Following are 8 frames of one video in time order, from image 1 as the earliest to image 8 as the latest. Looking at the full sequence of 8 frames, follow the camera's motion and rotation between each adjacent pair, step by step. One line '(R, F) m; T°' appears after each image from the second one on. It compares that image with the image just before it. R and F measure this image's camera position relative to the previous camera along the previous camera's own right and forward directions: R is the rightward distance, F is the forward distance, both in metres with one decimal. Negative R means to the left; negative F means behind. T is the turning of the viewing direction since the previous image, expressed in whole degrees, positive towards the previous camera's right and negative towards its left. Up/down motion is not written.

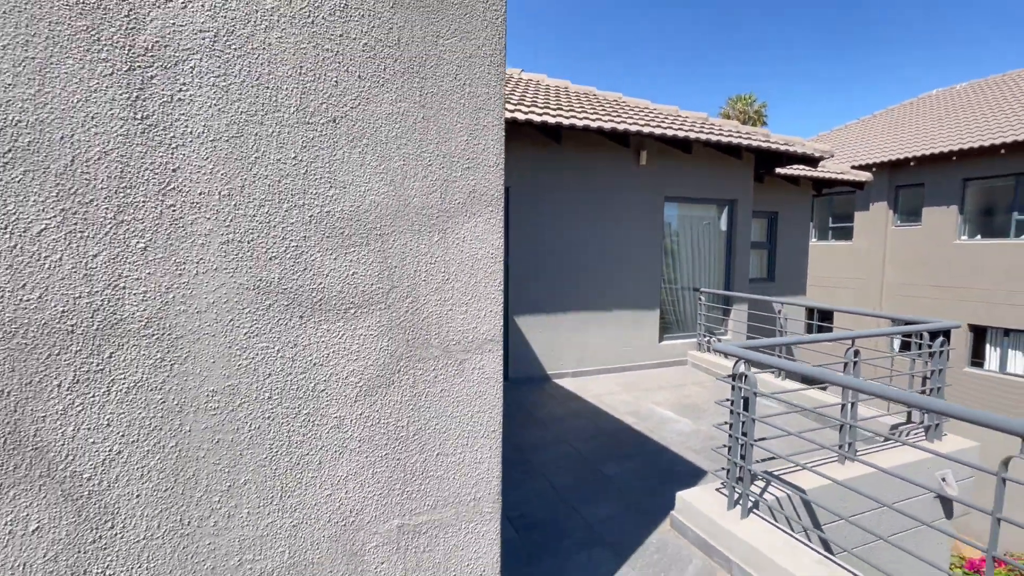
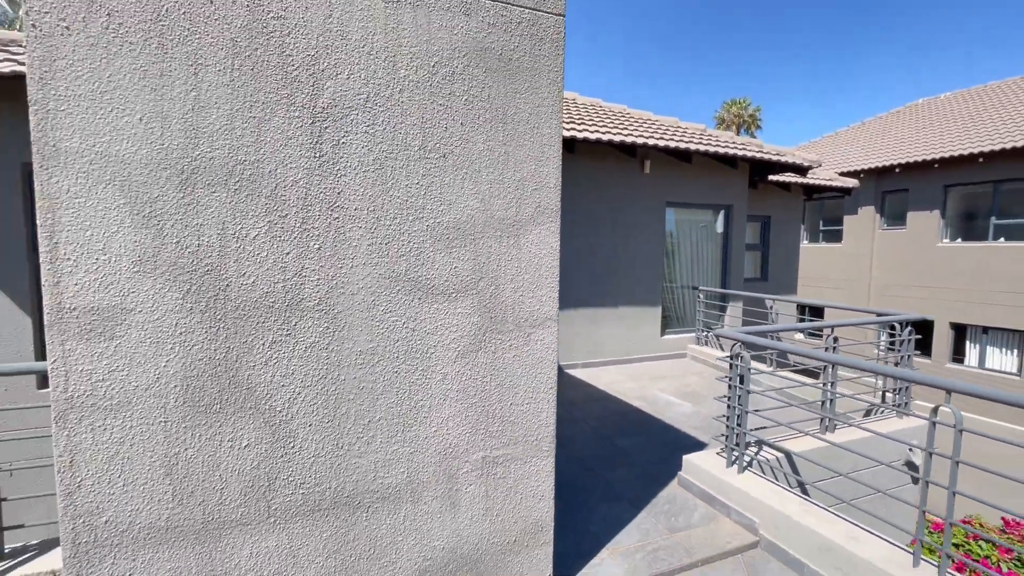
(-0.2, -0.5) m; +1°
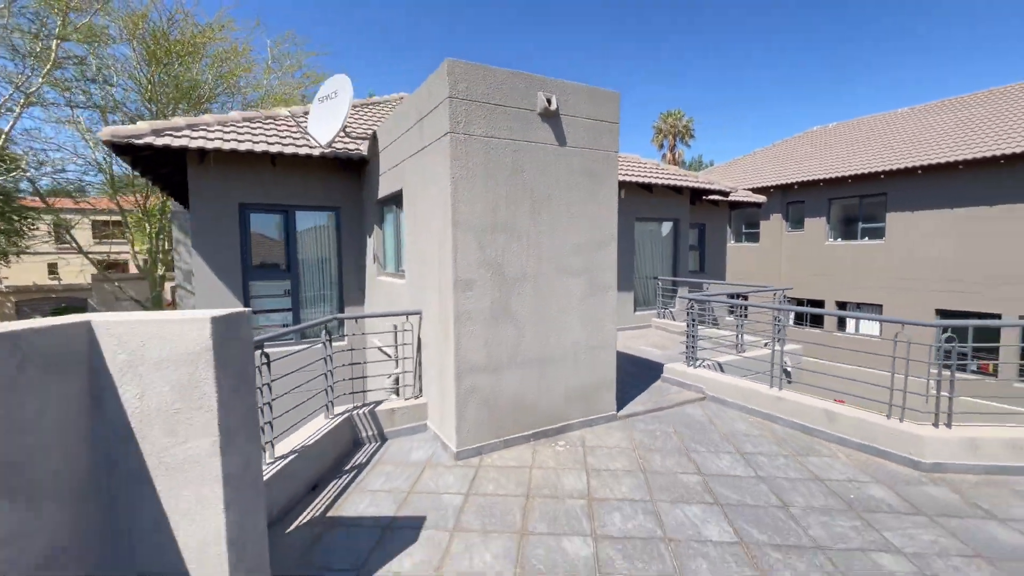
(-1.3, -2.3) m; +6°
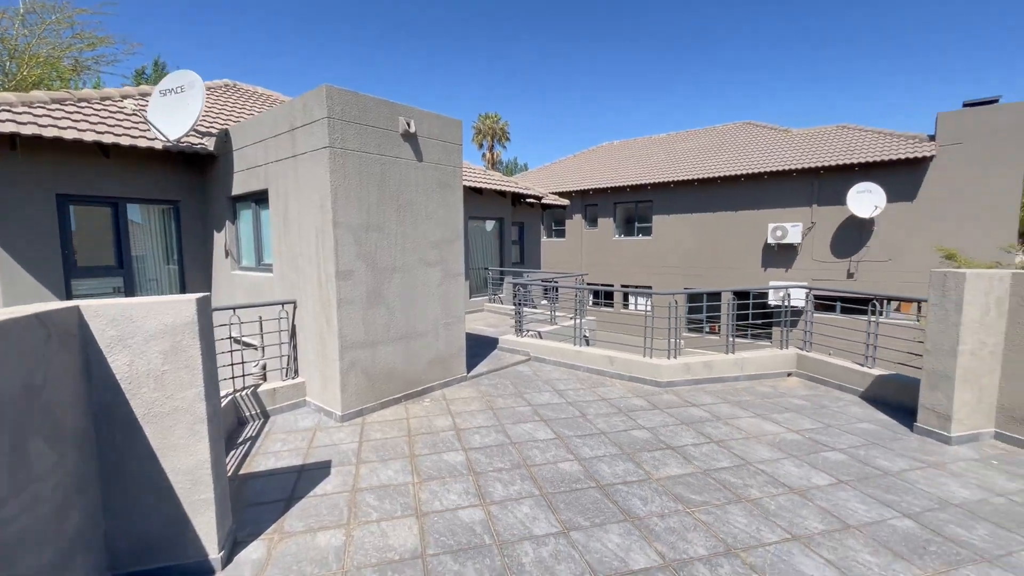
(-0.5, -1.0) m; +21°
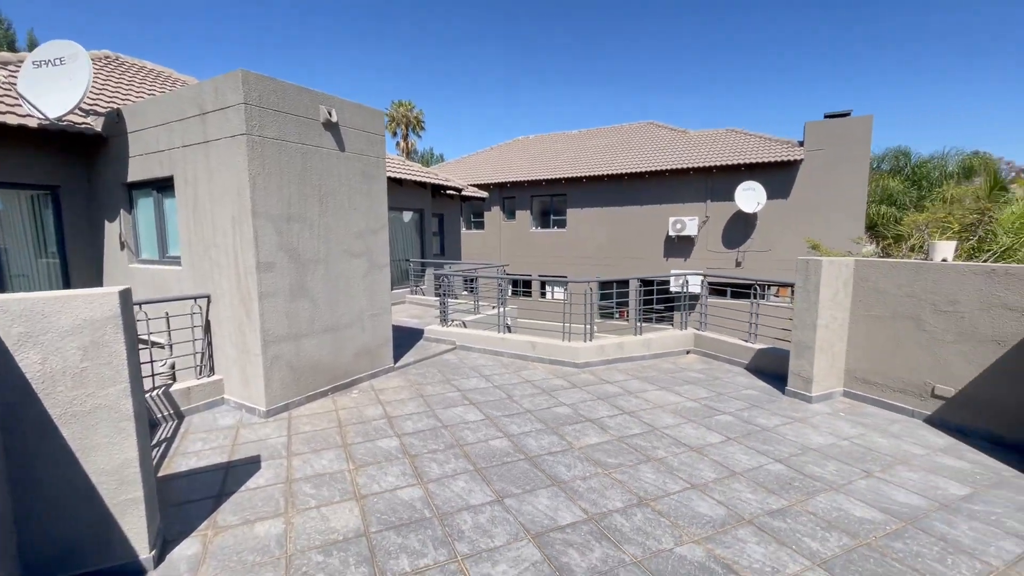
(-0.1, -0.2) m; +10°
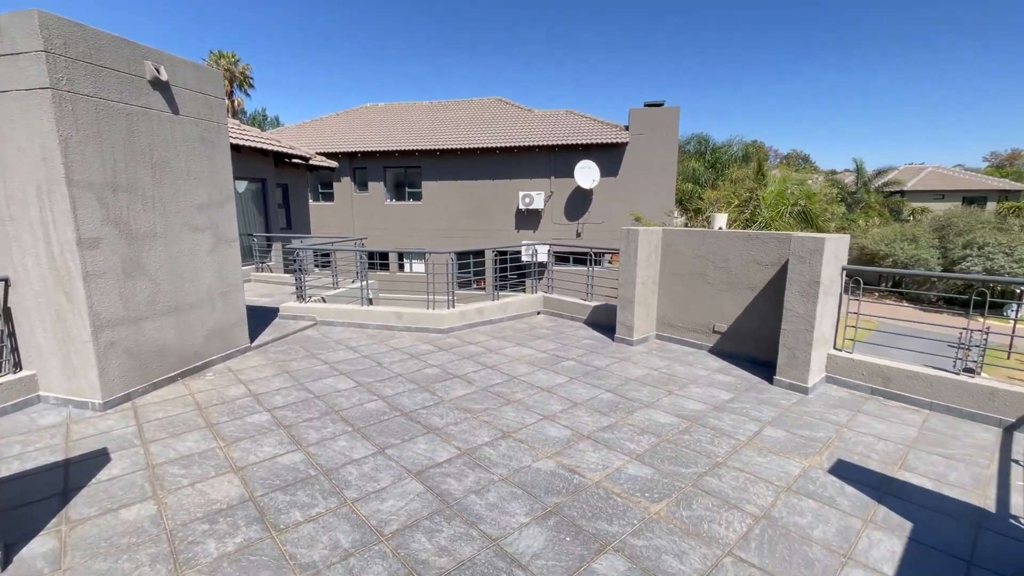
(-0.1, -0.4) m; +17°
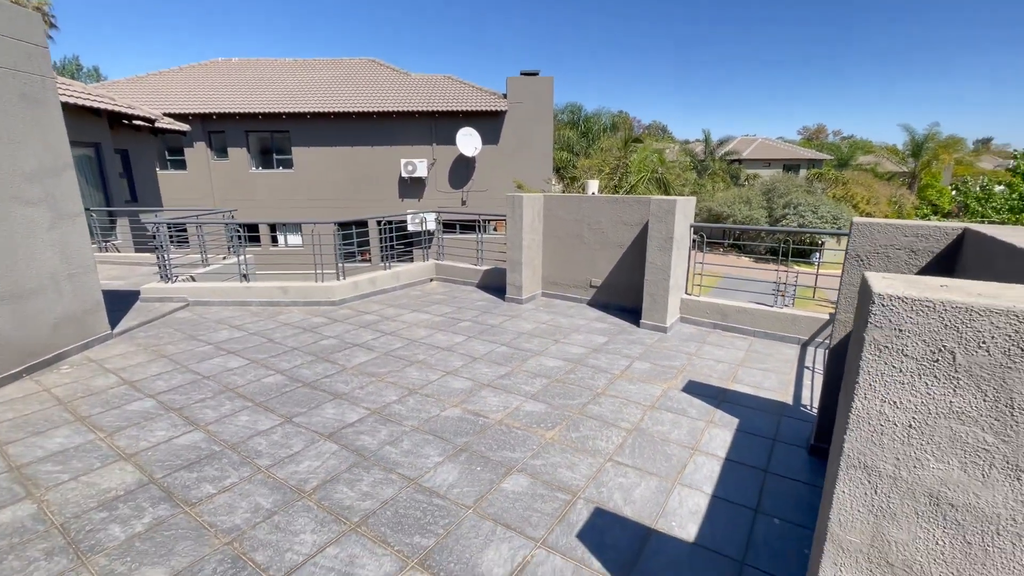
(-0.1, -0.3) m; +14°
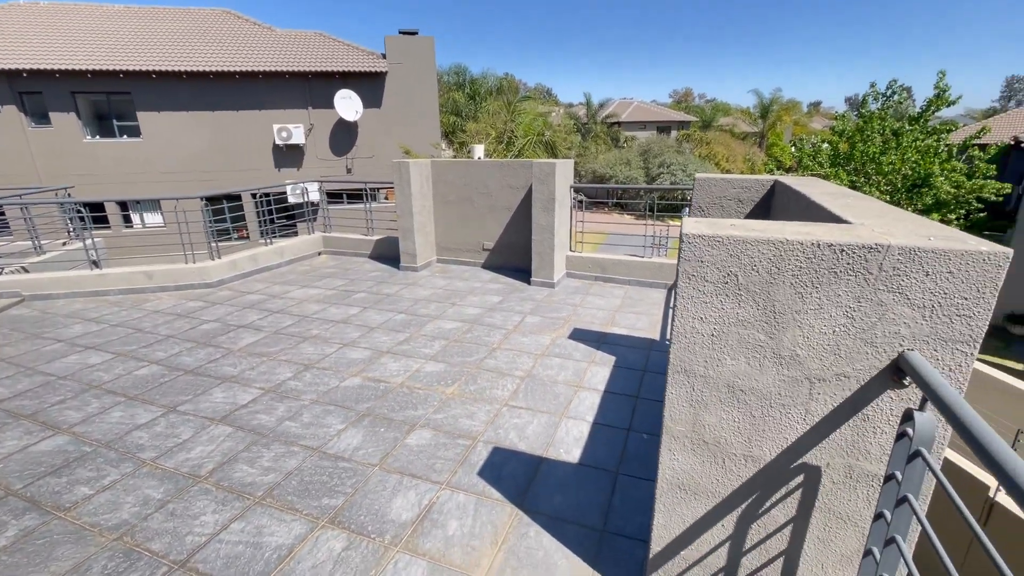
(+0.1, -0.2) m; +12°
